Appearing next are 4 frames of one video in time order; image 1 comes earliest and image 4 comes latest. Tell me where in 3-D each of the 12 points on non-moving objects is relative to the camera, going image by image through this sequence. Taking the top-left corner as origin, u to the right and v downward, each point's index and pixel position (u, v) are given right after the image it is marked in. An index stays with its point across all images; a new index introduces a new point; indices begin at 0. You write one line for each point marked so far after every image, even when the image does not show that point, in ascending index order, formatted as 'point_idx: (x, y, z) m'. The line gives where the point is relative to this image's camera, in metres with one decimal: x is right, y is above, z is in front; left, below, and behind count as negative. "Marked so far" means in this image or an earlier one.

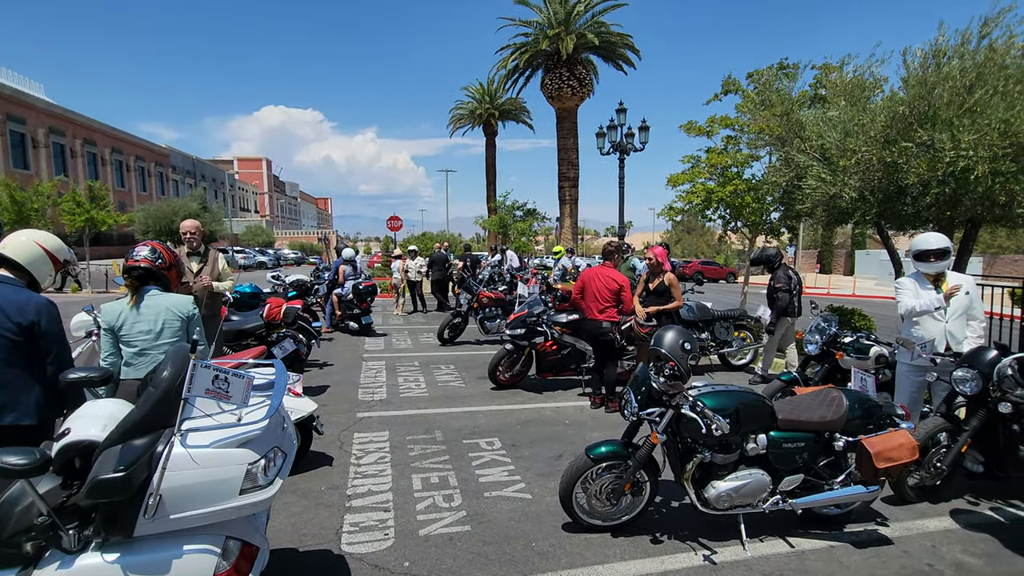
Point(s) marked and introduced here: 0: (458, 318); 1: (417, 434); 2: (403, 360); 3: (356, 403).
0: (-1.2, -0.7, +11.3) m
1: (-1.1, -1.7, +6.0) m
2: (-2.0, -1.3, +9.7) m
3: (-2.1, -1.6, +7.2) m
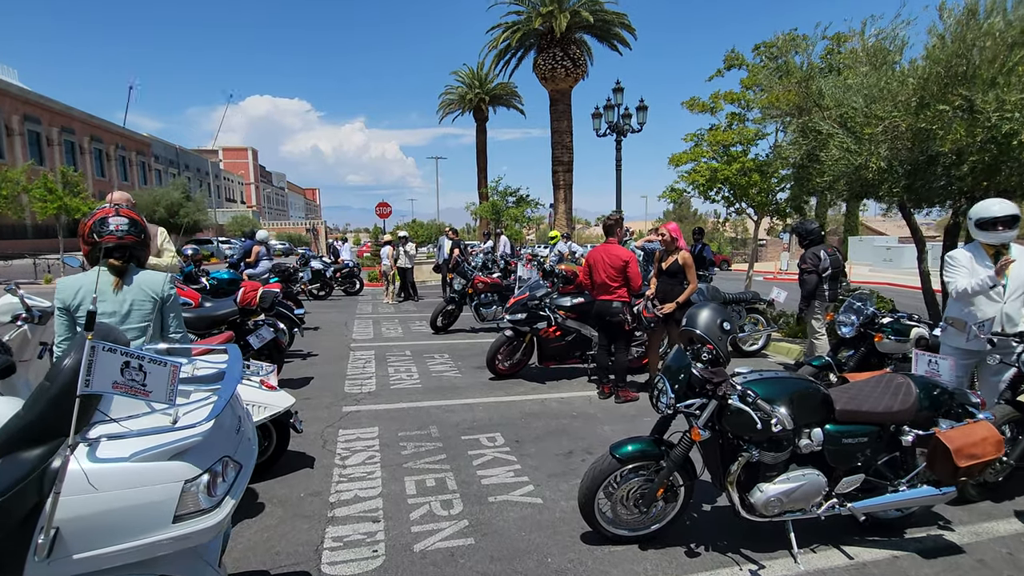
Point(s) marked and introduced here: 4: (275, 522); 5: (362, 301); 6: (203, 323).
0: (-1.2, -0.3, +10.7) m
1: (-1.1, -1.5, +5.4) m
2: (-2.1, -1.1, +9.1) m
3: (-2.1, -1.3, +6.5) m
4: (-1.7, -1.7, +3.7) m
5: (-4.5, -0.4, +15.7) m
6: (-3.6, -0.4, +6.1) m
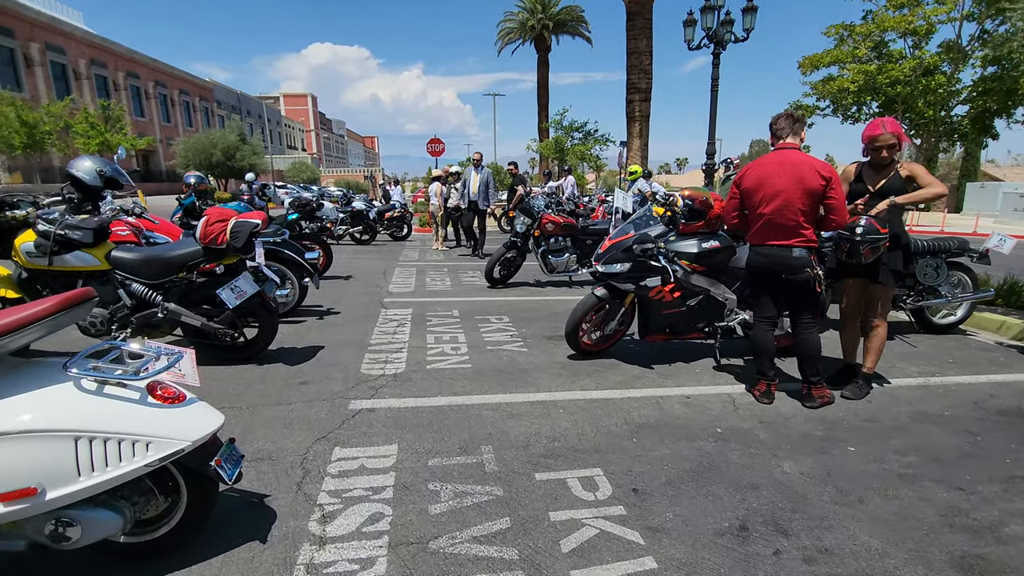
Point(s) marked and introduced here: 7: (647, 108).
0: (0.0, +0.6, +8.4) m
1: (-0.4, -1.0, +3.2) m
2: (-1.0, -0.3, +7.0) m
3: (-1.3, -0.8, +4.5) m
4: (-1.2, -1.4, +1.6) m
5: (-2.7, +1.1, +13.6) m
6: (-2.9, +0.1, +4.2) m
7: (+5.2, +6.9, +19.9) m
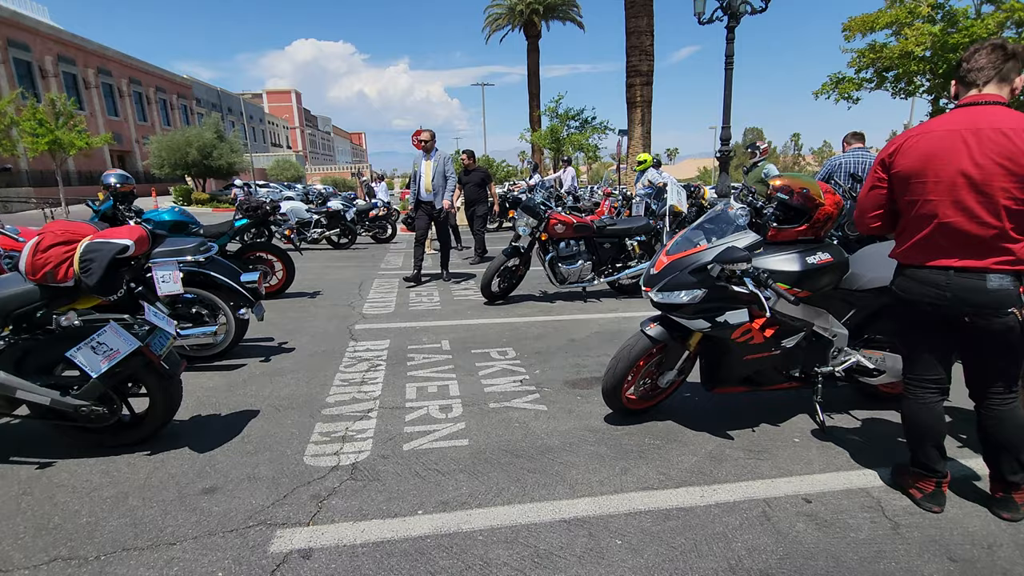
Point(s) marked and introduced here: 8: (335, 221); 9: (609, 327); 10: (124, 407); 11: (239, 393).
0: (0.0, +0.4, +6.9) m
1: (-0.3, -1.3, +1.7) m
2: (-0.9, -0.5, +5.4) m
3: (-1.2, -1.1, +2.9) m
4: (-1.0, -1.7, +0.1) m
5: (-2.8, +0.9, +12.1) m
6: (-2.8, -0.2, +2.6) m
7: (+4.9, +6.9, +18.4) m
8: (-4.2, +1.6, +12.4) m
9: (+1.1, -0.4, +5.8) m
10: (-2.3, -0.7, +3.1) m
11: (-2.1, -0.8, +4.0) m
